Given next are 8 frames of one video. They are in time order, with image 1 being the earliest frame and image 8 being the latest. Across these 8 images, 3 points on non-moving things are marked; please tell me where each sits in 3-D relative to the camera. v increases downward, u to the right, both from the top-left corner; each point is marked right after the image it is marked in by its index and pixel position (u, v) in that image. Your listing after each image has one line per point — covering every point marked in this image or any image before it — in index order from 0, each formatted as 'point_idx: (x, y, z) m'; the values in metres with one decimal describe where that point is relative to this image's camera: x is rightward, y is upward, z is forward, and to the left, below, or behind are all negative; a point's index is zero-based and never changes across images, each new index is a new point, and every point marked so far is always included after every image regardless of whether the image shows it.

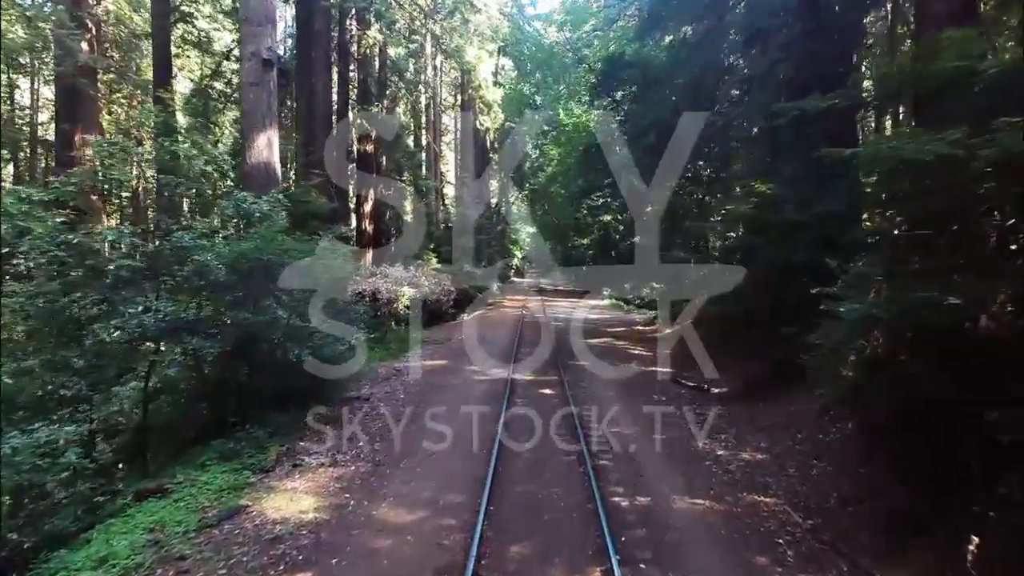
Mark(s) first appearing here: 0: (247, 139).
0: (-4.0, +2.2, +15.1) m
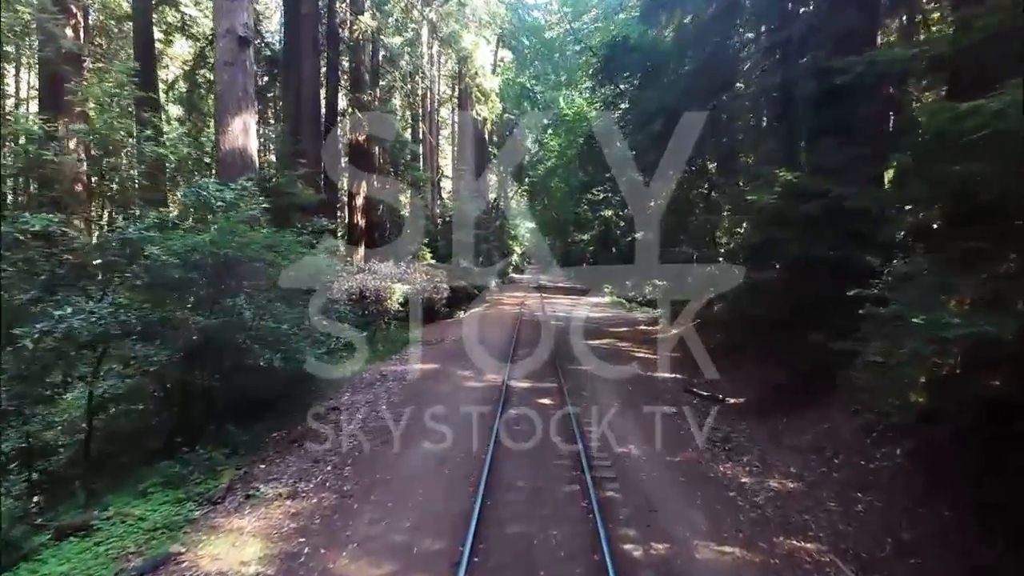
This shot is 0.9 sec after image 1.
0: (-4.0, +2.3, +13.9) m
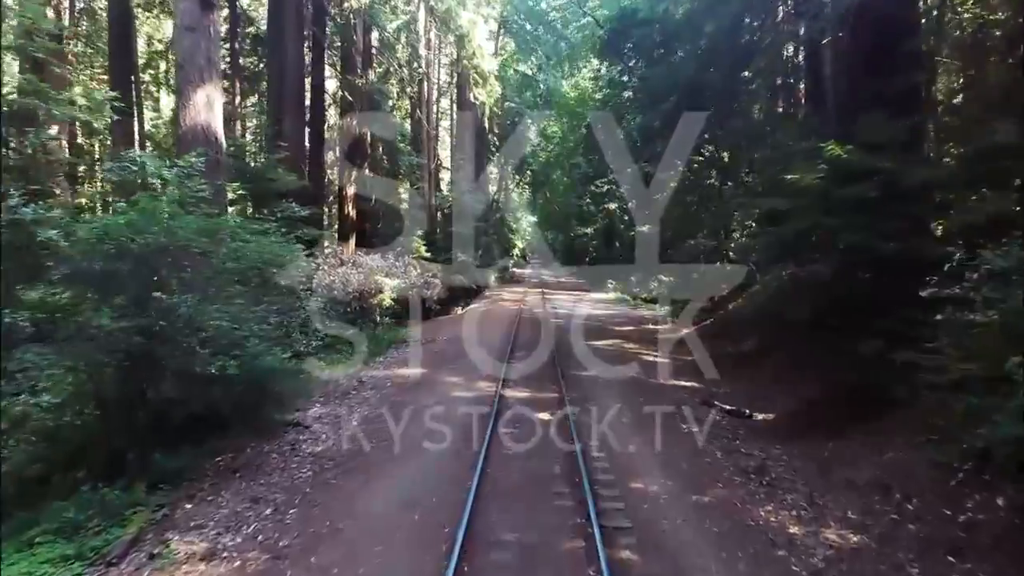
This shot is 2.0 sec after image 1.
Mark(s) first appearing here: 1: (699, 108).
0: (-4.1, +2.3, +12.3) m
1: (+3.0, +2.9, +18.6) m
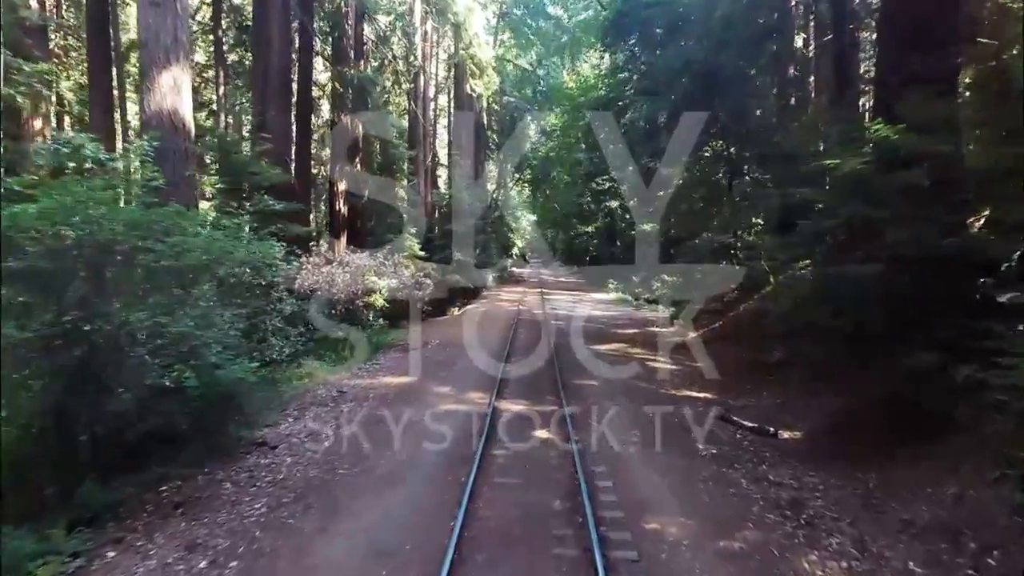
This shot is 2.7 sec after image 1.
0: (-4.1, +2.3, +11.2) m
1: (+2.9, +2.9, +17.6) m
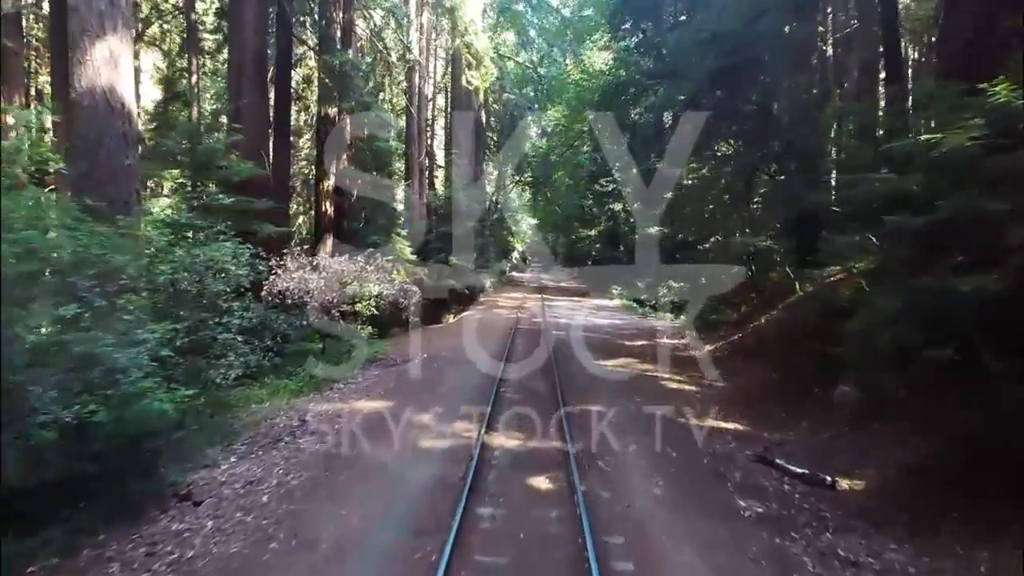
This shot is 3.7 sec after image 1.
0: (-4.1, +2.2, +9.6) m
1: (+2.9, +2.8, +15.9) m
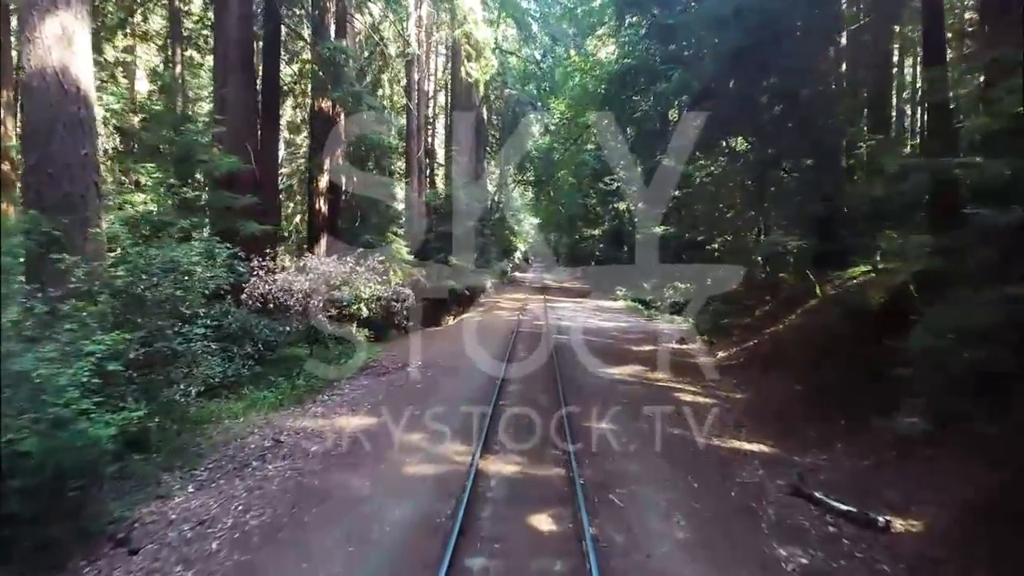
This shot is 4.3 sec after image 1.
0: (-4.1, +2.2, +8.6) m
1: (+2.9, +2.8, +14.9) m
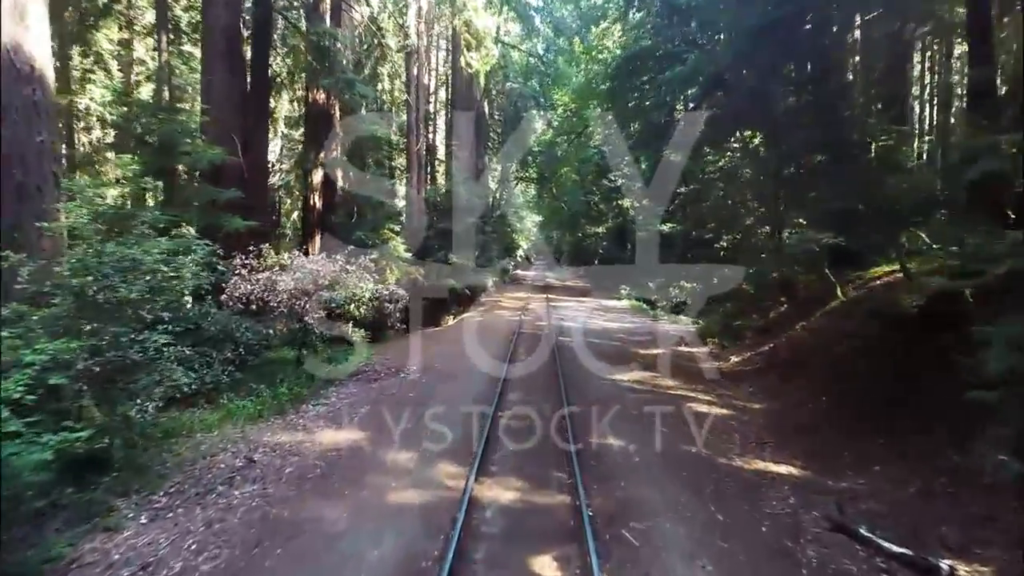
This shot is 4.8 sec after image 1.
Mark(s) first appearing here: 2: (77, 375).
0: (-4.1, +2.2, +7.7) m
1: (+2.9, +2.7, +14.0) m
2: (-2.8, -0.6, +6.6) m
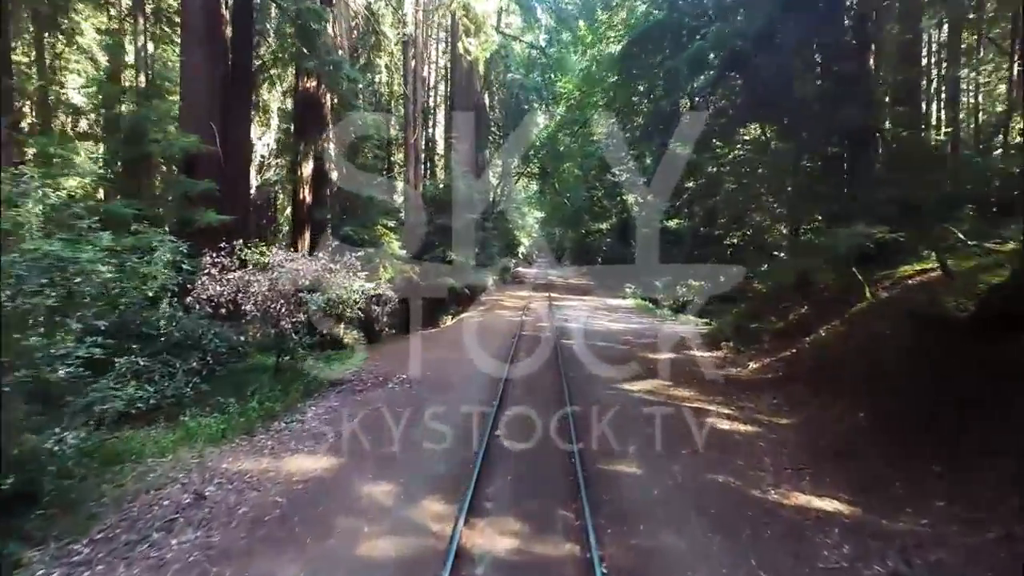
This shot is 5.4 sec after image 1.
0: (-4.2, +2.2, +6.6) m
1: (+2.9, +2.7, +12.9) m
2: (-2.8, -0.6, +5.5) m
